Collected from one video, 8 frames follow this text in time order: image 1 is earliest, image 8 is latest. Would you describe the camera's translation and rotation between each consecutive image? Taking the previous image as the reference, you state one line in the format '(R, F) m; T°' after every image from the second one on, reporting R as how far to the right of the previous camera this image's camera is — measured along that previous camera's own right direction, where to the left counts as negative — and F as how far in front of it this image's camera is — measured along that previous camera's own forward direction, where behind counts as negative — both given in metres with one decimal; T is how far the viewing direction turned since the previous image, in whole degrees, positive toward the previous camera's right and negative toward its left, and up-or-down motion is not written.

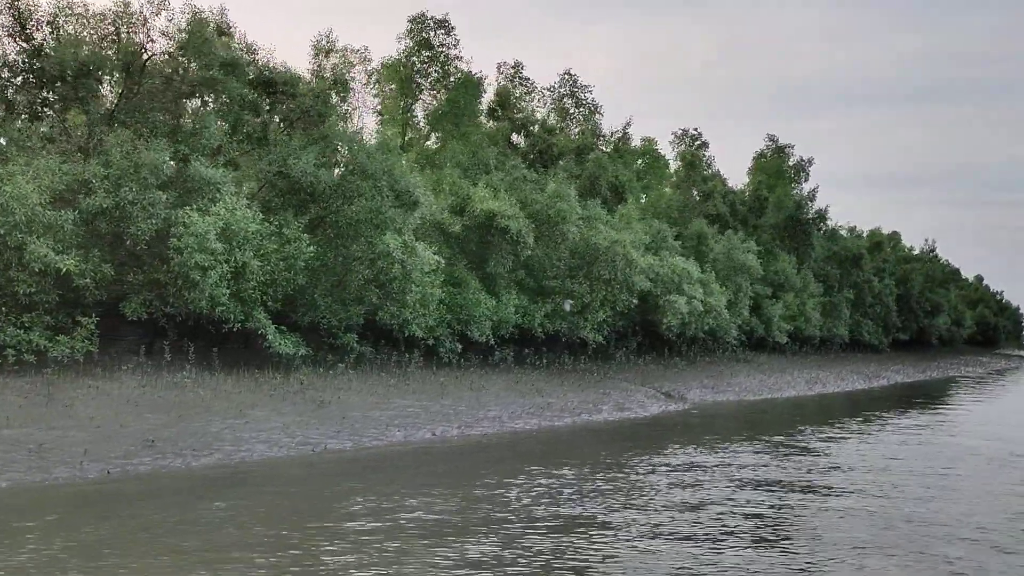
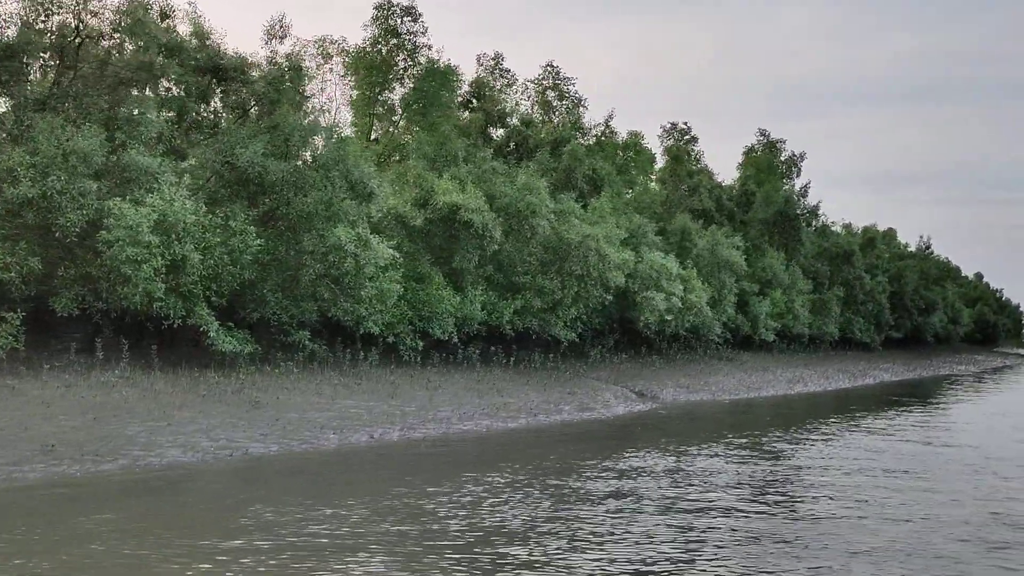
(+1.4, +1.4) m; 0°
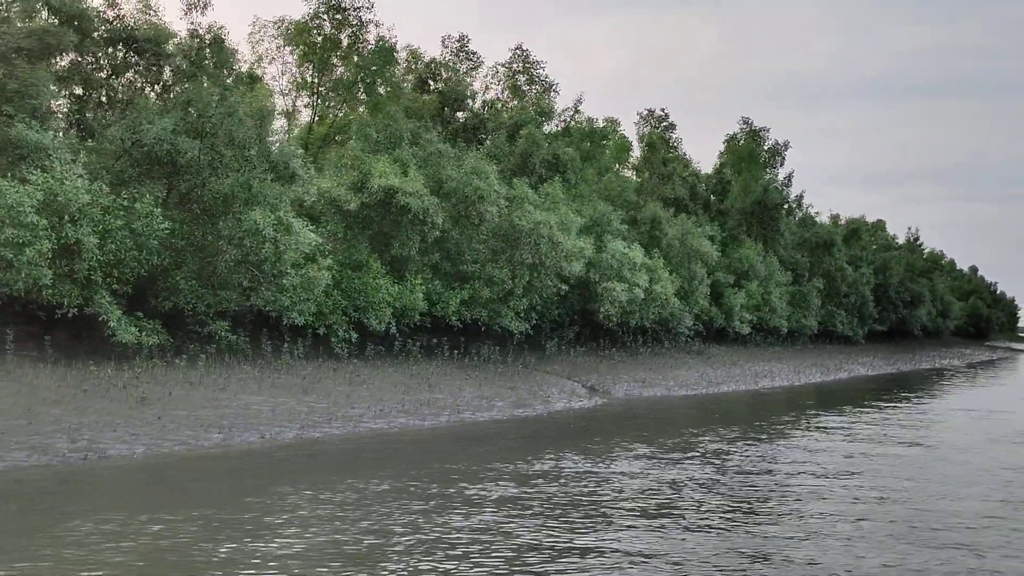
(+2.0, +2.1) m; 0°
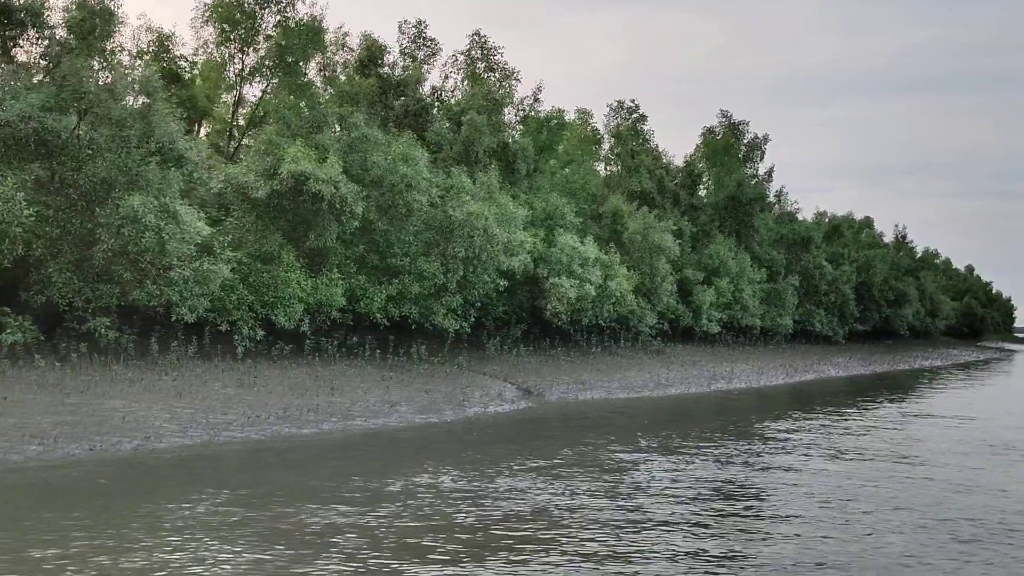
(+2.6, +2.6) m; 0°
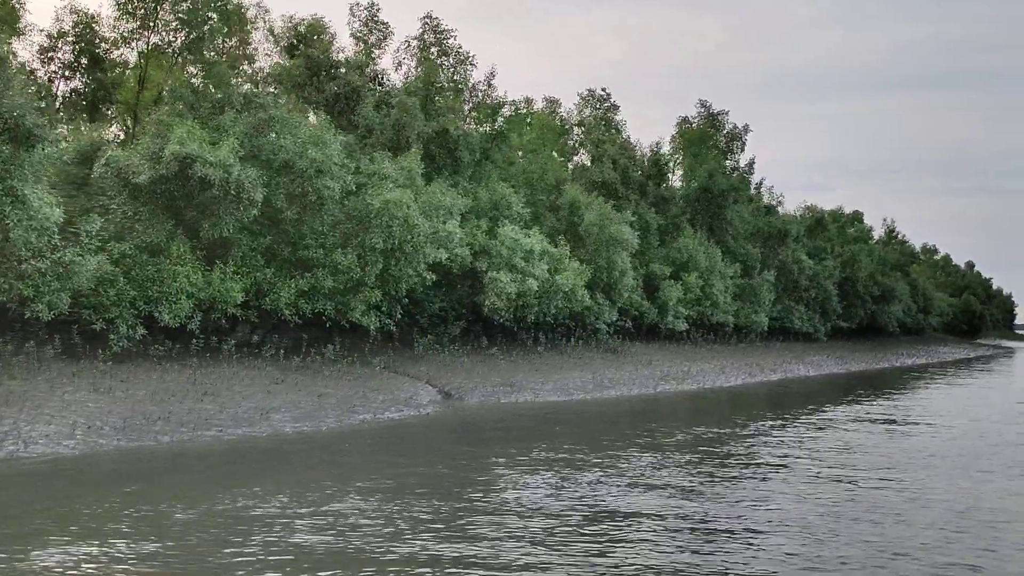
(+2.8, +3.0) m; 0°
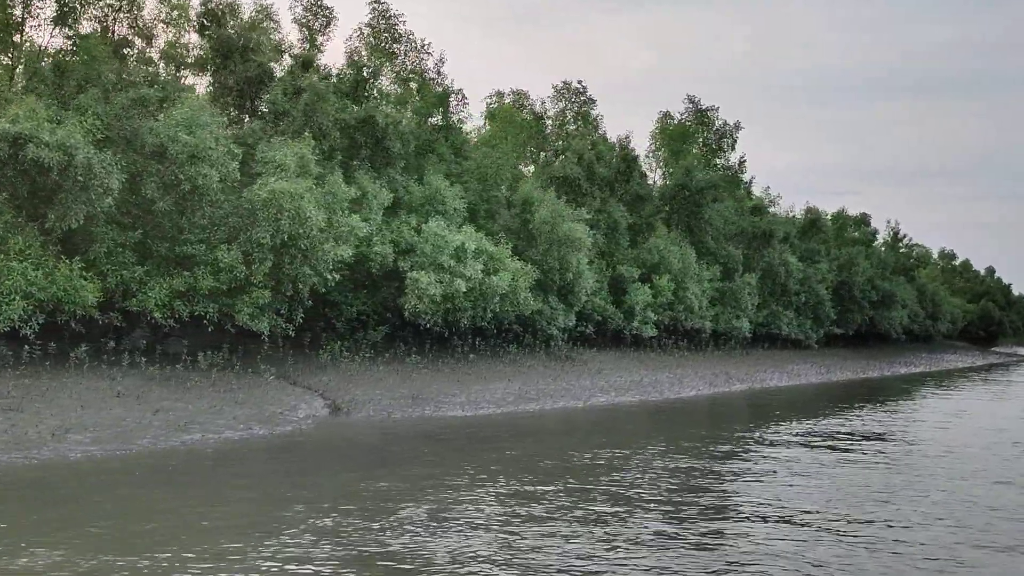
(+3.7, +4.0) m; -1°
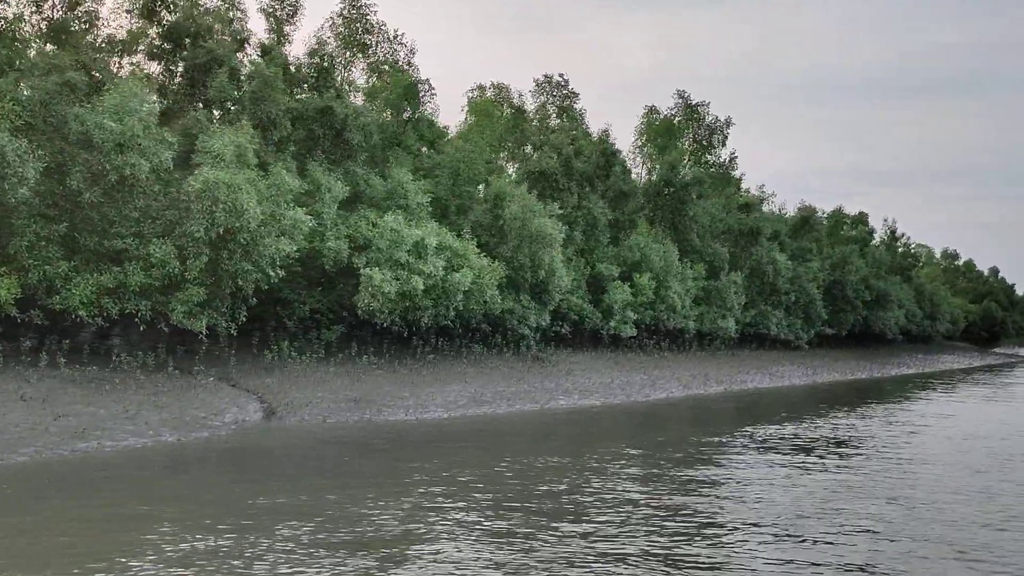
(+1.6, +1.8) m; 0°
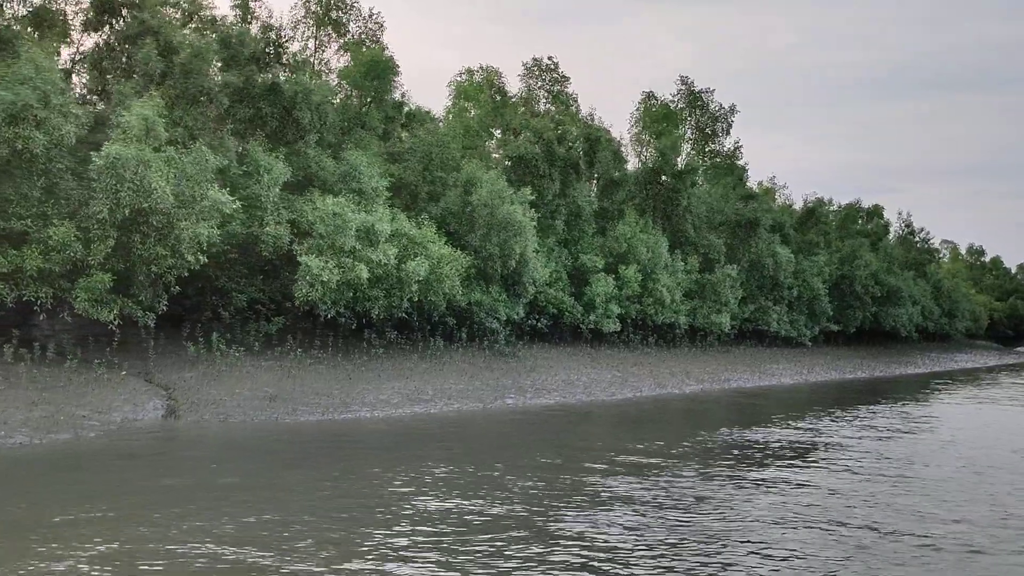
(+2.5, +2.8) m; -1°
